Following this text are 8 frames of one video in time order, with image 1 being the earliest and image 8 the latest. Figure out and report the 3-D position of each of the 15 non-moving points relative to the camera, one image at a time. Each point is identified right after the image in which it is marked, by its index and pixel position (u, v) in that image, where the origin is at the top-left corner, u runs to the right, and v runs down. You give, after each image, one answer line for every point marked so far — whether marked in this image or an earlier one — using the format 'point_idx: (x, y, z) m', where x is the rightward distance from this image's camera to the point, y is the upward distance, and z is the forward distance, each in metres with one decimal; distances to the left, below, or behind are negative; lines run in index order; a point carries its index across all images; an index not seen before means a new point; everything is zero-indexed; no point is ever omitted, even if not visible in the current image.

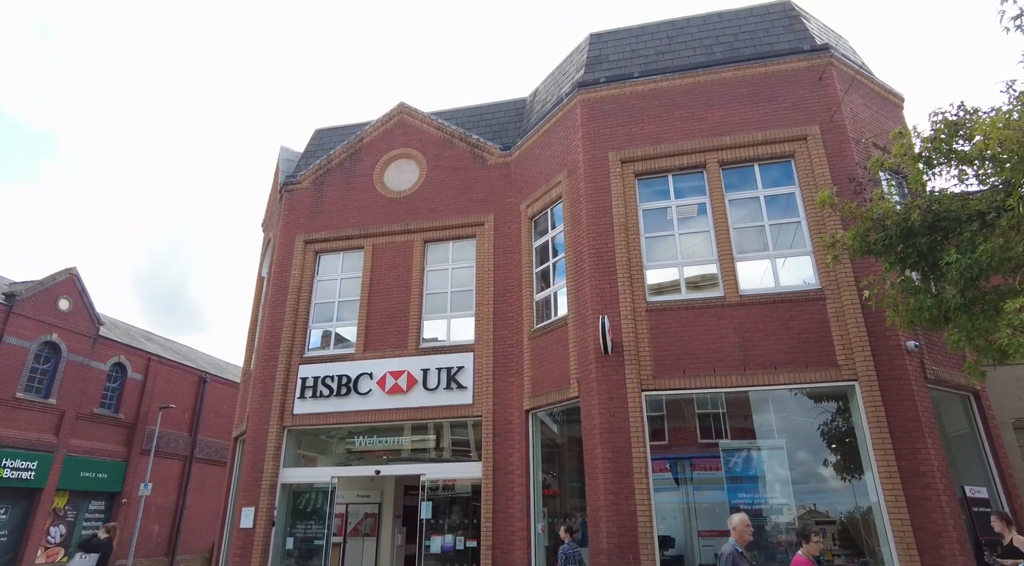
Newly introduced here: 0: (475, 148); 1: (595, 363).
0: (-0.7, +2.8, +13.8) m
1: (+1.3, -1.2, +10.1) m
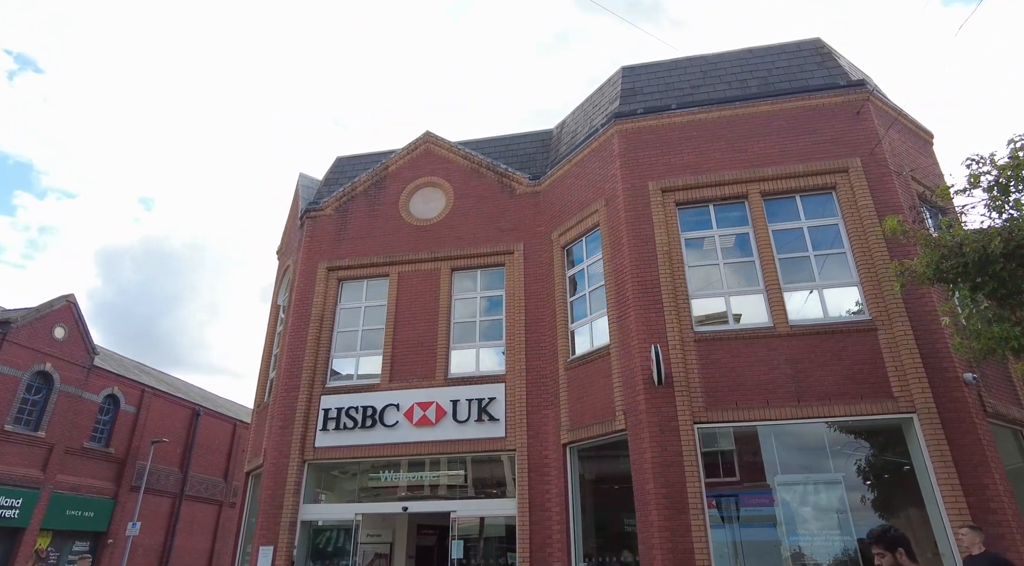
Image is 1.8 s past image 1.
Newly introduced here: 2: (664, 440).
0: (-0.2, +2.2, +13.7) m
1: (+1.9, -1.6, +9.9) m
2: (+2.2, -2.2, +9.6) m
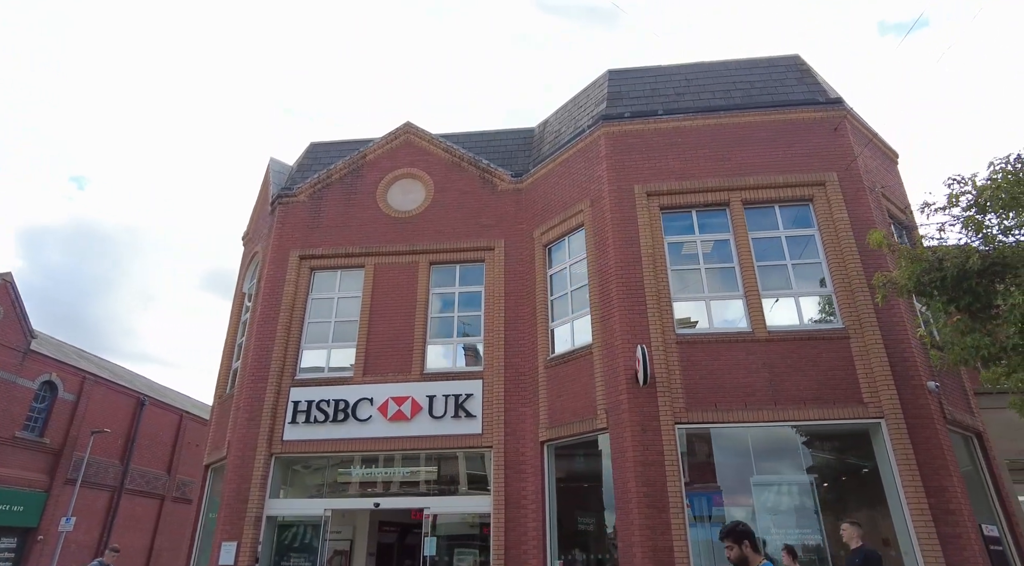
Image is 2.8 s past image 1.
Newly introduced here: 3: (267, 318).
0: (-0.6, +2.2, +13.6) m
1: (+1.7, -1.6, +10.0) m
2: (+1.9, -2.3, +9.8) m
3: (-4.7, -0.7, +12.8) m
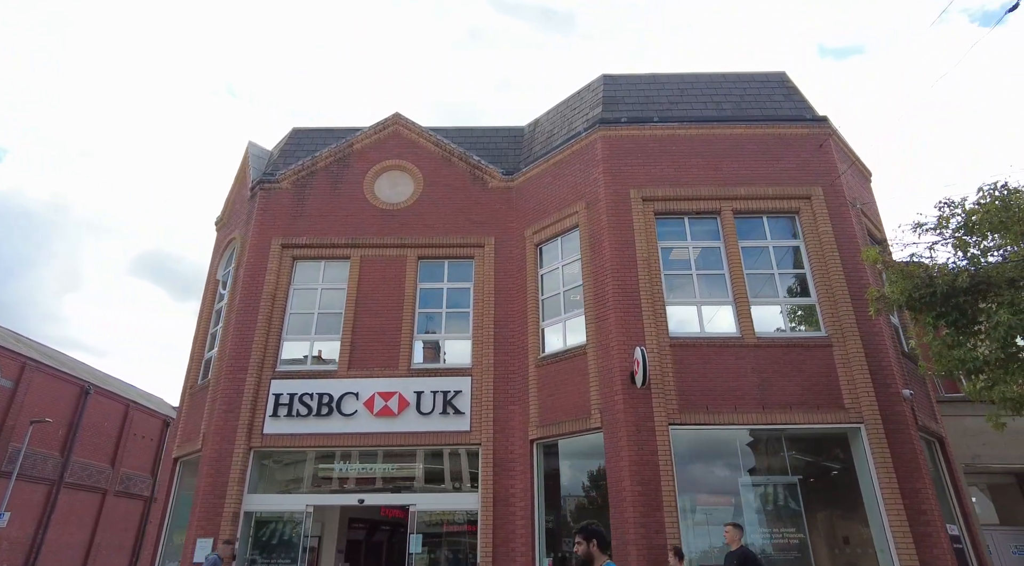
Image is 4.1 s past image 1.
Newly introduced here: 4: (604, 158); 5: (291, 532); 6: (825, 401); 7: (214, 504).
0: (-0.8, +2.3, +13.6) m
1: (+1.7, -1.7, +10.2) m
2: (+1.9, -2.3, +10.0) m
3: (-4.9, -0.5, +12.4) m
4: (+1.6, +2.2, +11.9) m
5: (-3.7, -4.1, +11.1) m
6: (+4.7, -1.8, +10.2) m
7: (-4.9, -3.6, +11.0) m
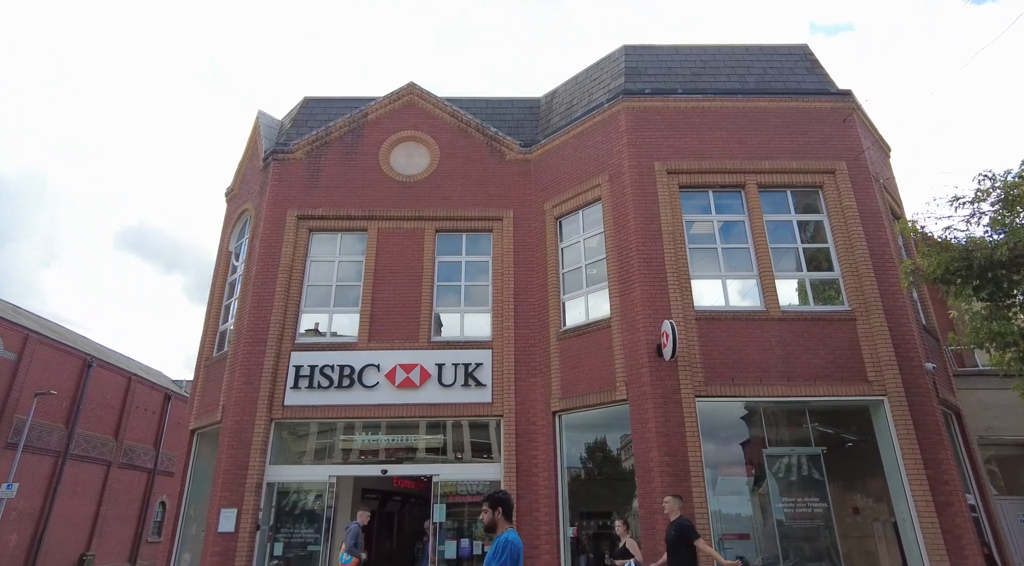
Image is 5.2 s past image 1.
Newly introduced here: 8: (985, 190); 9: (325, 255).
0: (-0.4, +2.8, +13.4) m
1: (+2.1, -1.3, +10.2) m
2: (+2.3, -1.9, +10.0) m
3: (-4.5, +0.1, +12.2) m
4: (+2.0, +2.7, +11.8) m
5: (-3.3, -3.6, +11.1) m
6: (+5.2, -1.4, +10.3) m
7: (-4.5, -3.1, +10.9) m
8: (+6.4, +1.3, +9.0) m
9: (-3.5, +0.5, +12.7) m
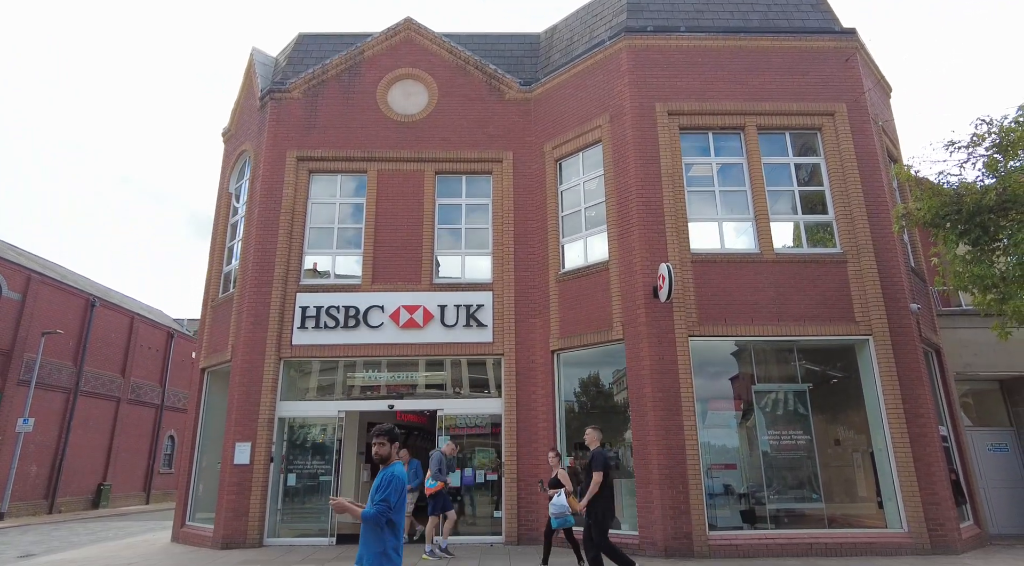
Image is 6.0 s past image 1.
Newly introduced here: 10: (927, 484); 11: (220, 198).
0: (-0.4, +4.0, +13.3) m
1: (+2.1, -0.4, +10.6) m
2: (+2.3, -1.1, +10.4) m
3: (-4.5, +1.1, +12.3) m
4: (+2.0, +3.7, +11.7) m
5: (-3.3, -2.7, +11.6) m
6: (+5.2, -0.5, +10.7) m
7: (-4.5, -2.2, +11.4) m
8: (+6.4, +2.0, +9.2) m
9: (-3.5, +1.6, +12.7) m
10: (+6.1, -3.0, +9.9) m
11: (-6.0, +1.8, +13.9) m
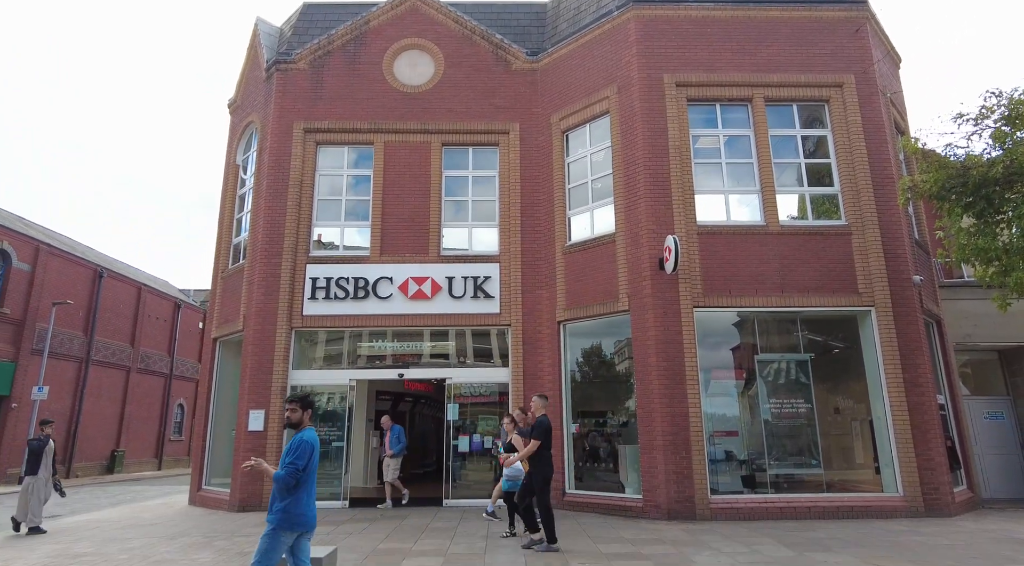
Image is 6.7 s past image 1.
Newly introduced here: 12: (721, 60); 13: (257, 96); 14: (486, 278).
0: (-0.3, +4.6, +13.2) m
1: (+2.2, 0.0, +10.7) m
2: (+2.5, -0.6, +10.6) m
3: (-4.4, +1.7, +12.4) m
4: (+2.1, +4.2, +11.6) m
5: (-3.1, -2.2, +11.9) m
6: (+5.3, 0.0, +10.8) m
7: (-4.3, -1.7, +11.7) m
8: (+6.5, +2.4, +9.2) m
9: (-3.4, +2.2, +12.8) m
10: (+6.2, -2.5, +10.2) m
11: (-5.9, +2.4, +14.0) m
12: (+3.6, +3.9, +11.6) m
13: (-5.1, +3.8, +13.6) m
14: (-0.5, +0.1, +12.1) m
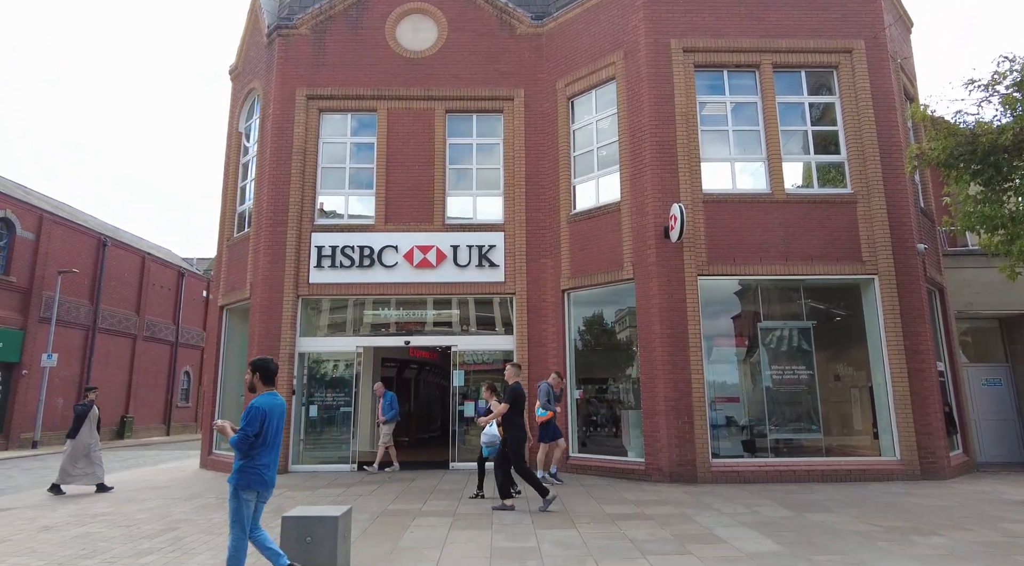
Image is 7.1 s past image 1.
0: (-0.2, +5.2, +13.0) m
1: (+2.3, +0.5, +10.7) m
2: (+2.5, -0.1, +10.7) m
3: (-4.3, +2.2, +12.4) m
4: (+2.2, +4.8, +11.5) m
5: (-3.1, -1.6, +12.0) m
6: (+5.4, +0.5, +10.9) m
7: (-4.3, -1.2, +11.8) m
8: (+6.6, +2.8, +9.1) m
9: (-3.3, +2.8, +12.7) m
10: (+6.3, -2.1, +10.3) m
11: (-5.8, +3.0, +13.9) m
12: (+3.7, +4.4, +11.5) m
13: (-5.1, +4.4, +13.4) m
14: (-0.4, +0.7, +12.2) m
